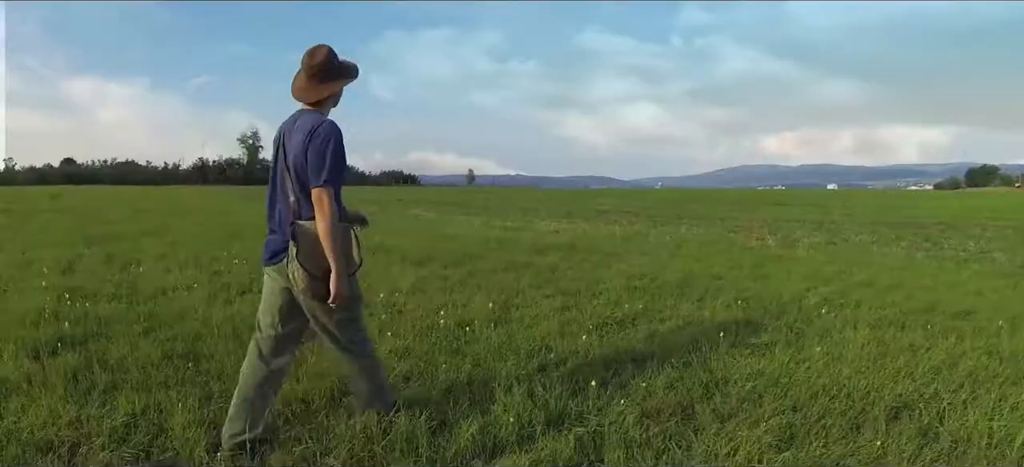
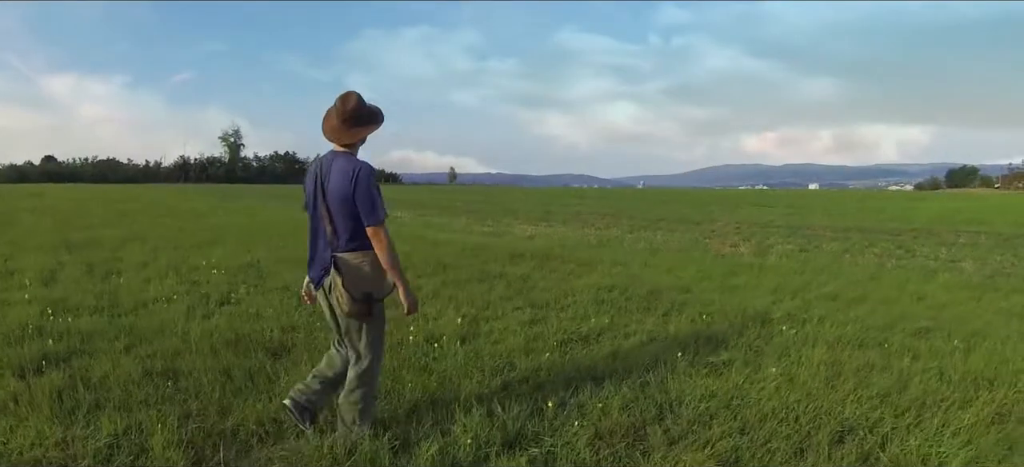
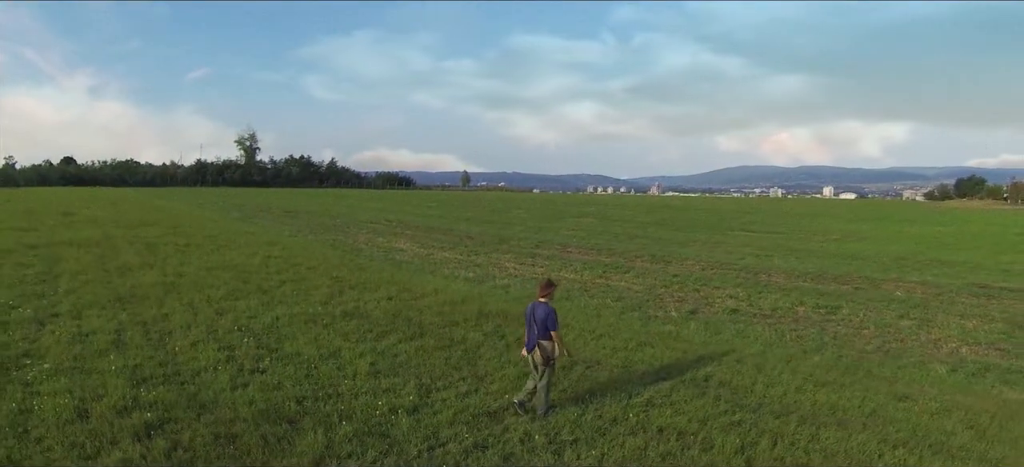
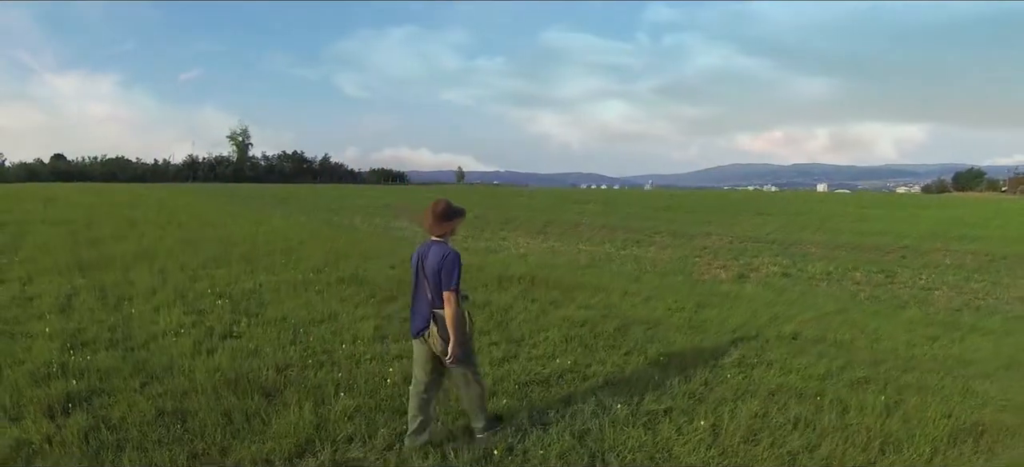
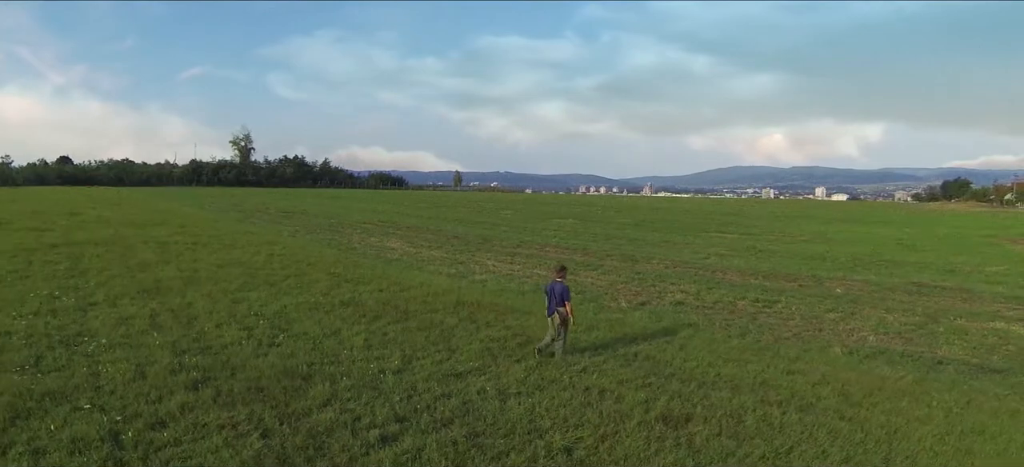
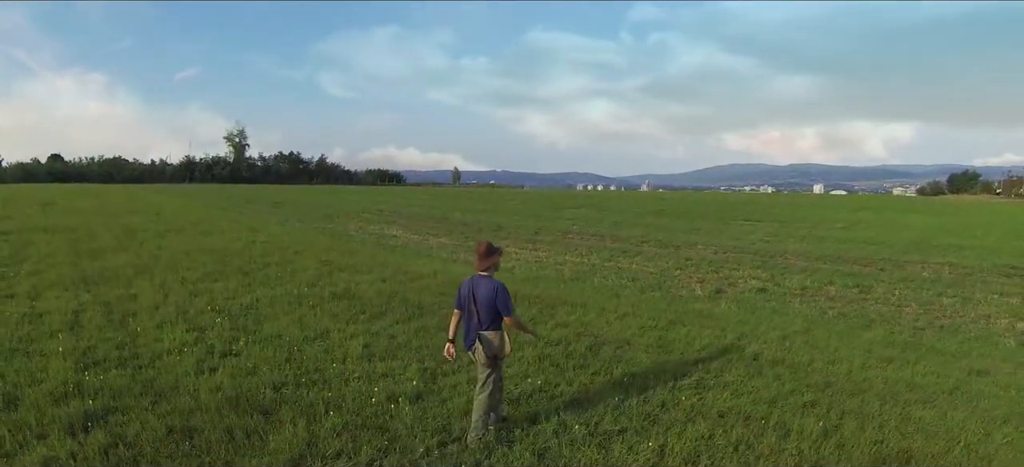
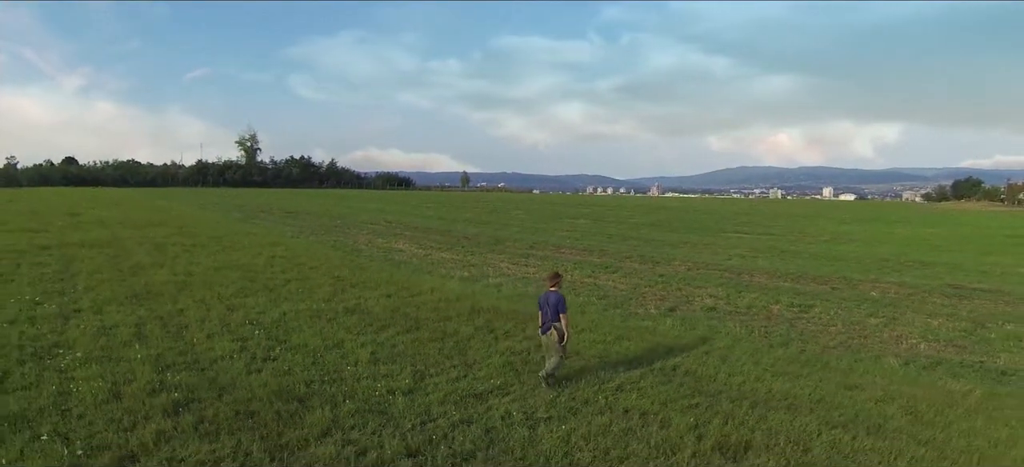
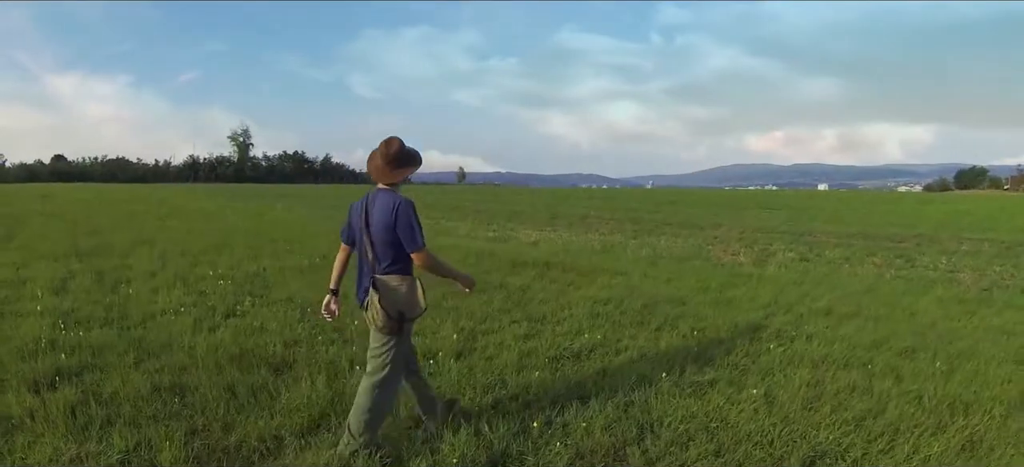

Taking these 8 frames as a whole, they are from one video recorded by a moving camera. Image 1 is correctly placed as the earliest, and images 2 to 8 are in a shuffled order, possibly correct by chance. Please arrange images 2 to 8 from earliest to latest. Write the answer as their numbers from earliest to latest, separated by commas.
2, 8, 4, 6, 3, 7, 5
